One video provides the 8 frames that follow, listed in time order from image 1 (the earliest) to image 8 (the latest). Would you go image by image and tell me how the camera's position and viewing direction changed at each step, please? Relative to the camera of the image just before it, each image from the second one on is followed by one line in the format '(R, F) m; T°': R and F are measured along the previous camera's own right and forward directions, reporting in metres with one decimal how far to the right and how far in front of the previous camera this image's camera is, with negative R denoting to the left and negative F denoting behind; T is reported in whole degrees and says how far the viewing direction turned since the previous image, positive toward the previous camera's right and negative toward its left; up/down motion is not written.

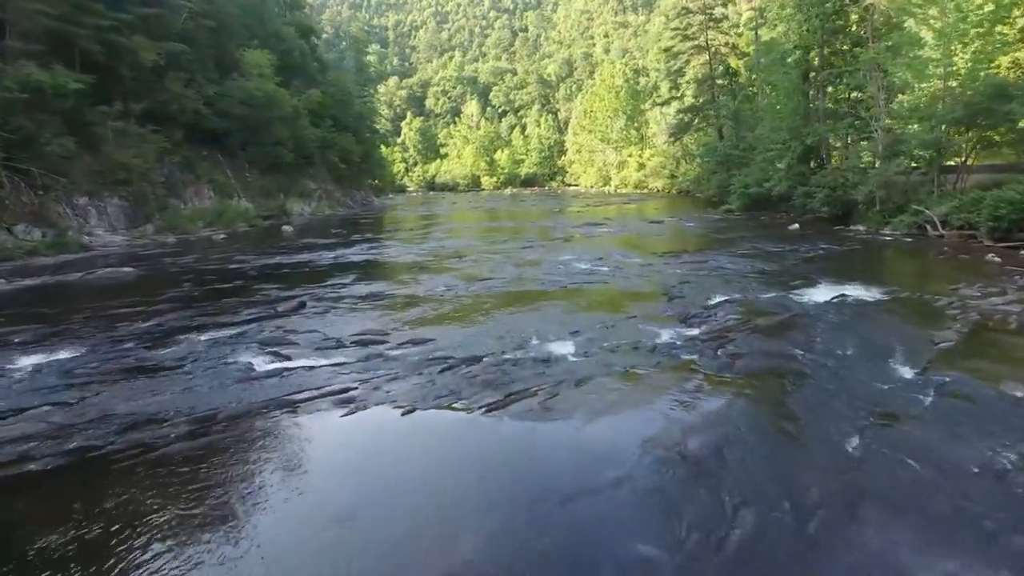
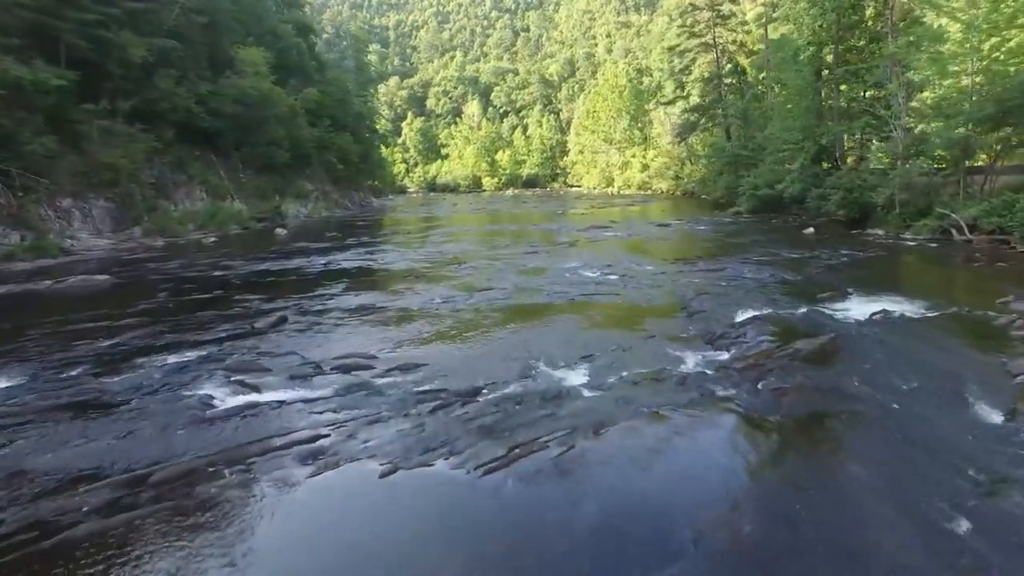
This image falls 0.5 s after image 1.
(0.0, +1.1) m; 0°
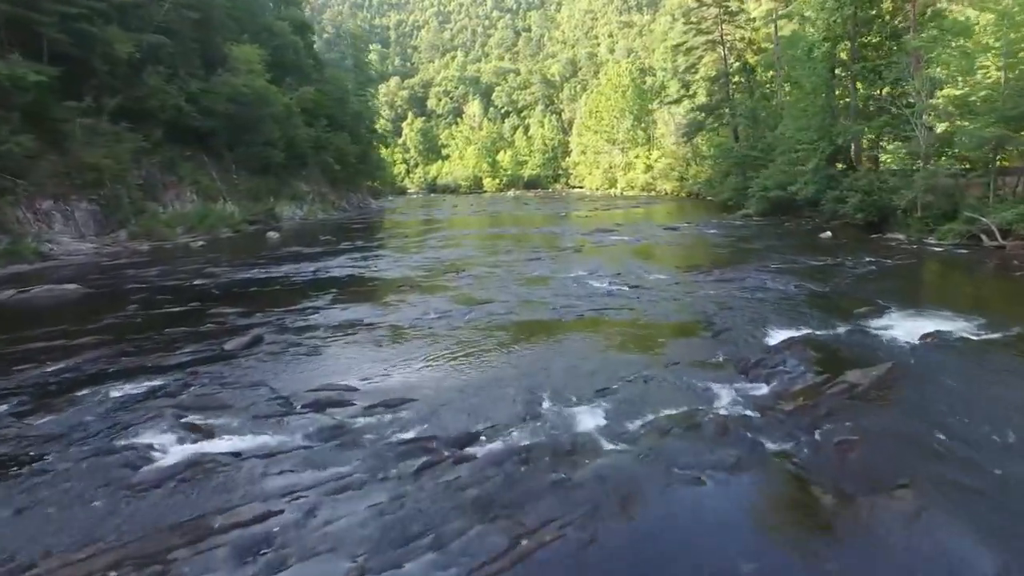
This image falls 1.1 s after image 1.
(0.0, +1.2) m; 0°
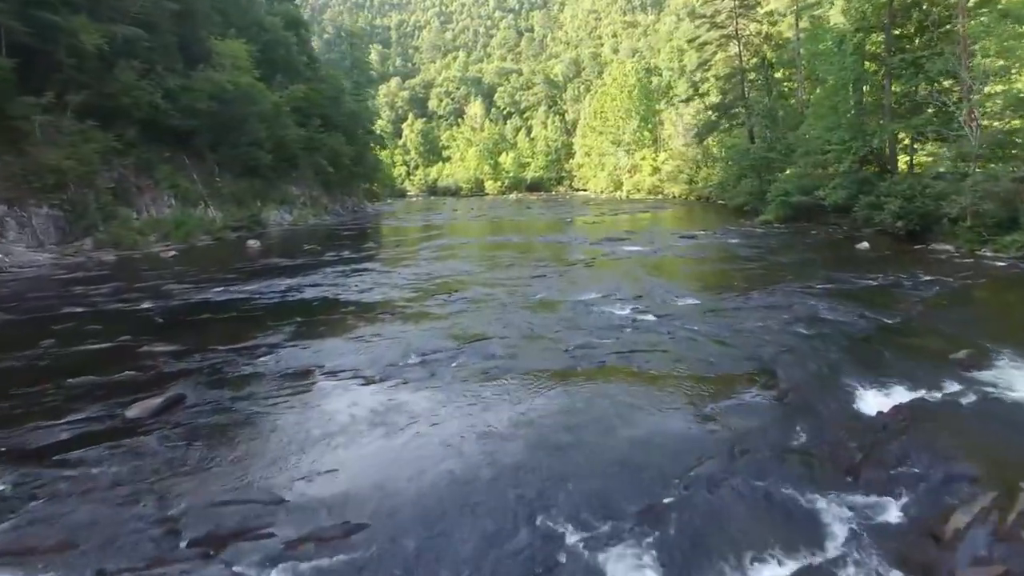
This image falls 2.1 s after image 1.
(0.0, +2.3) m; 0°
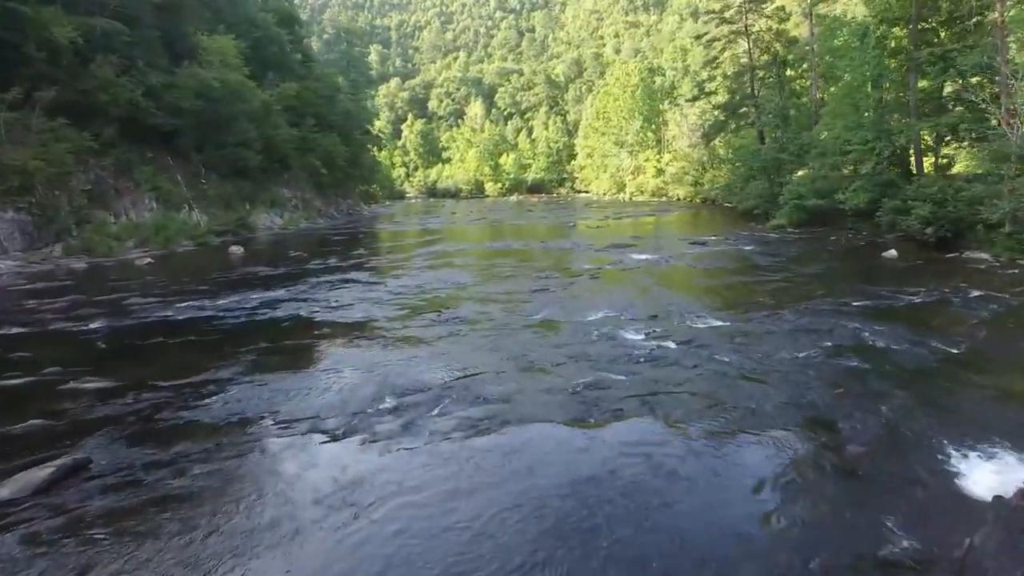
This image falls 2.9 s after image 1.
(0.0, +1.6) m; 0°
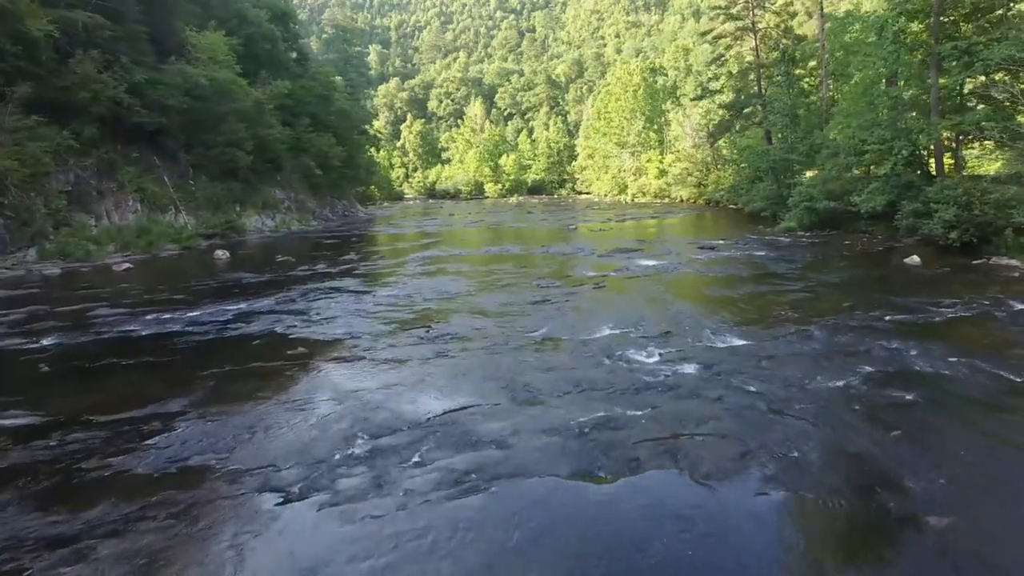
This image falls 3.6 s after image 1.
(0.0, +1.2) m; 0°
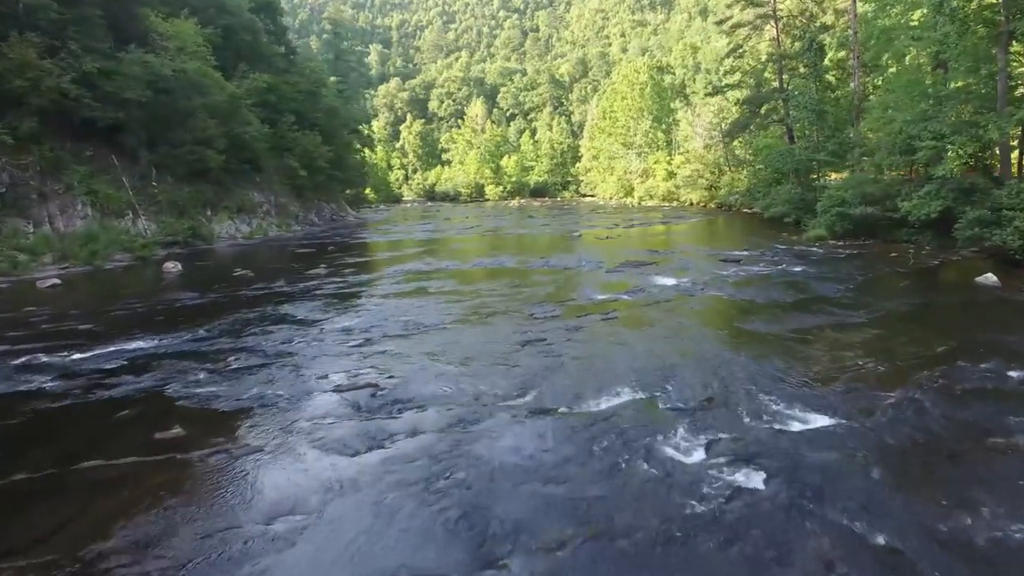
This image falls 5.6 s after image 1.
(+0.2, +3.2) m; 0°
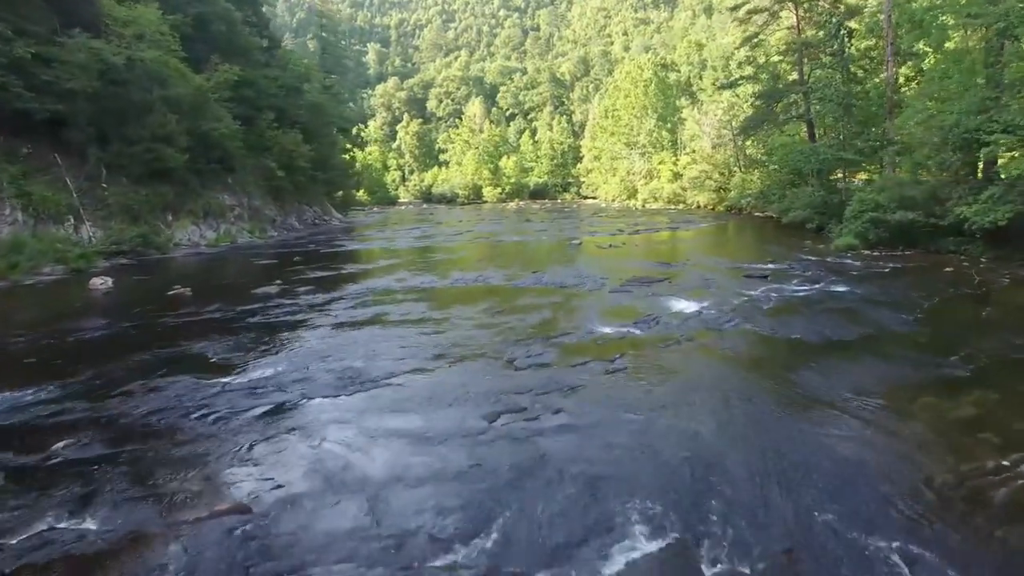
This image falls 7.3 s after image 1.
(+0.3, +3.1) m; 0°
